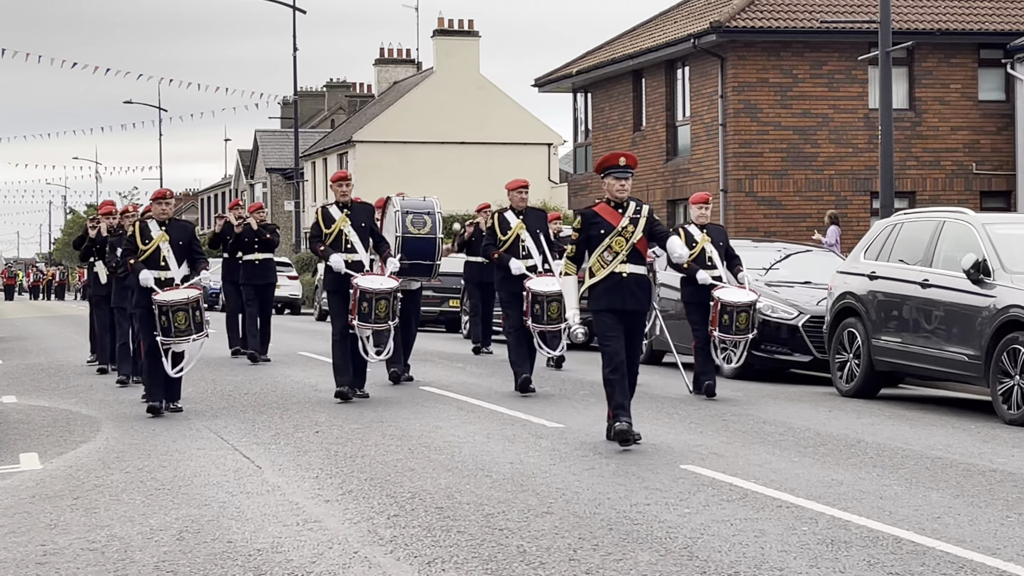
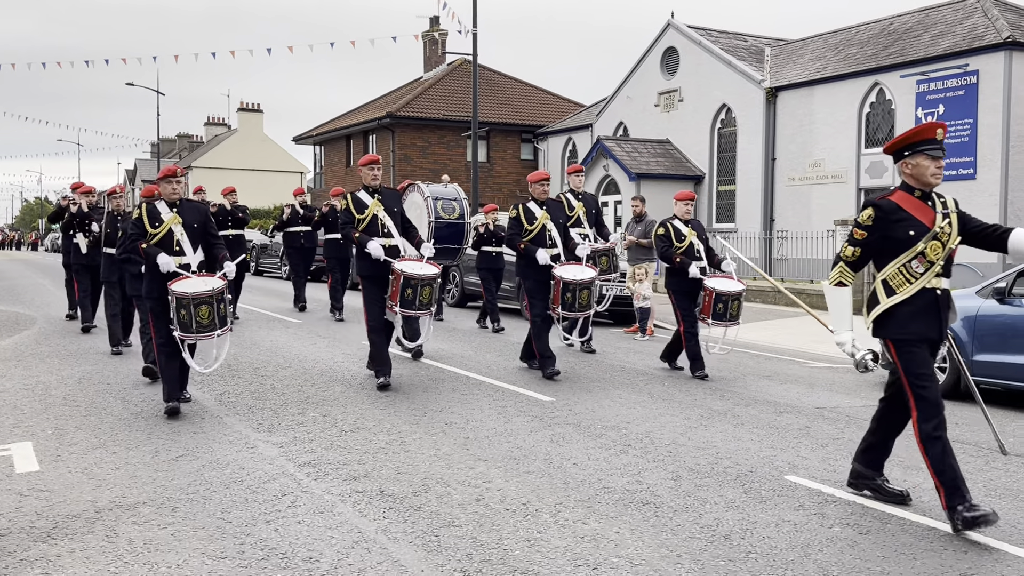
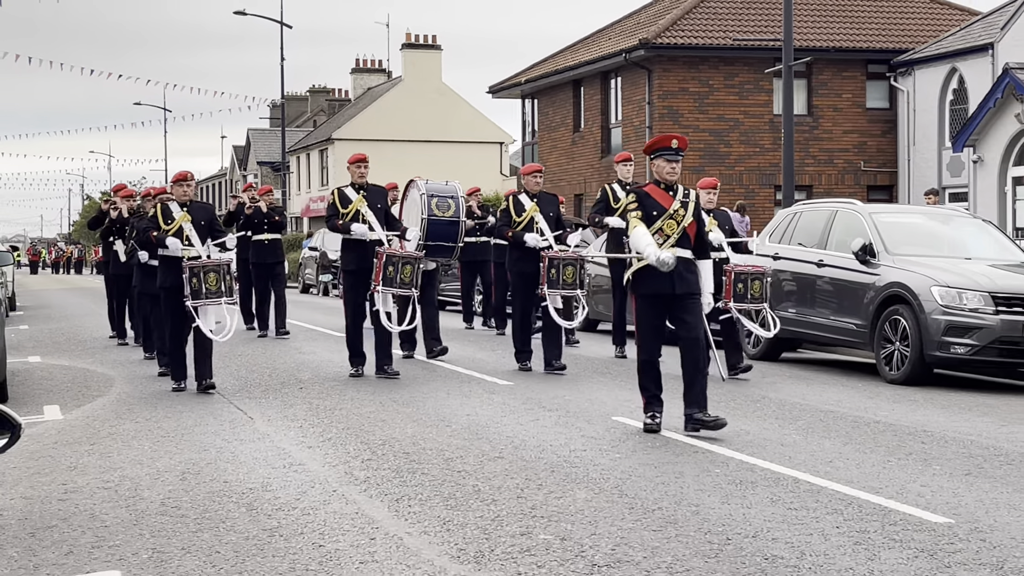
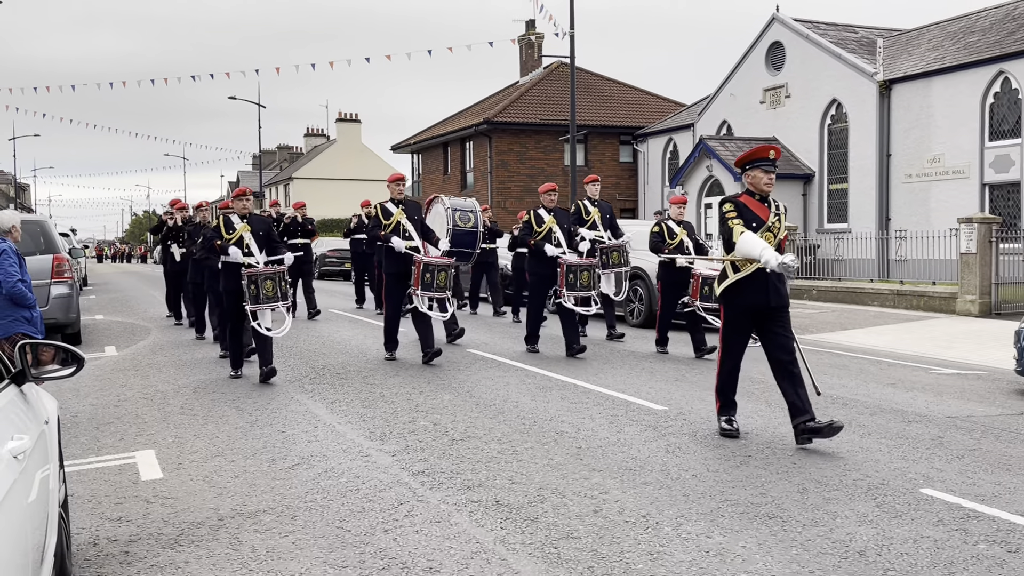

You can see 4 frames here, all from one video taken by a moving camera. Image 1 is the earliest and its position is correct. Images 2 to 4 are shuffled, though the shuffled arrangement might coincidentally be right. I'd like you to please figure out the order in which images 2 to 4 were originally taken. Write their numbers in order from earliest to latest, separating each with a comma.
3, 4, 2
